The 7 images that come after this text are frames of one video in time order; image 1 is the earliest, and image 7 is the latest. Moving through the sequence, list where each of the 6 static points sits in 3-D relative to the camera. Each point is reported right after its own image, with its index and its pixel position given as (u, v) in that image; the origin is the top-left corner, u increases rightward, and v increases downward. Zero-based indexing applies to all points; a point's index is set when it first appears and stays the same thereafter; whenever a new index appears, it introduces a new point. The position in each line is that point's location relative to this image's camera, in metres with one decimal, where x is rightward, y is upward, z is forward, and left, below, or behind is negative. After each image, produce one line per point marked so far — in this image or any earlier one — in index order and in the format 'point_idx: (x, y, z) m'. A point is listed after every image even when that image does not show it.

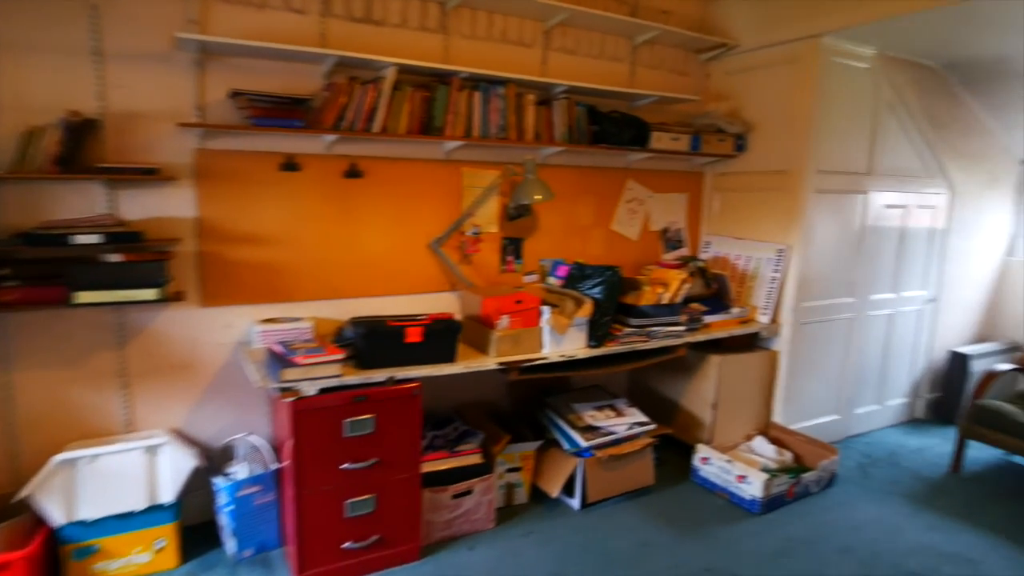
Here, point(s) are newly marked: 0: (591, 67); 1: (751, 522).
0: (+0.4, +1.1, +2.9) m
1: (+1.0, -0.9, +2.4) m
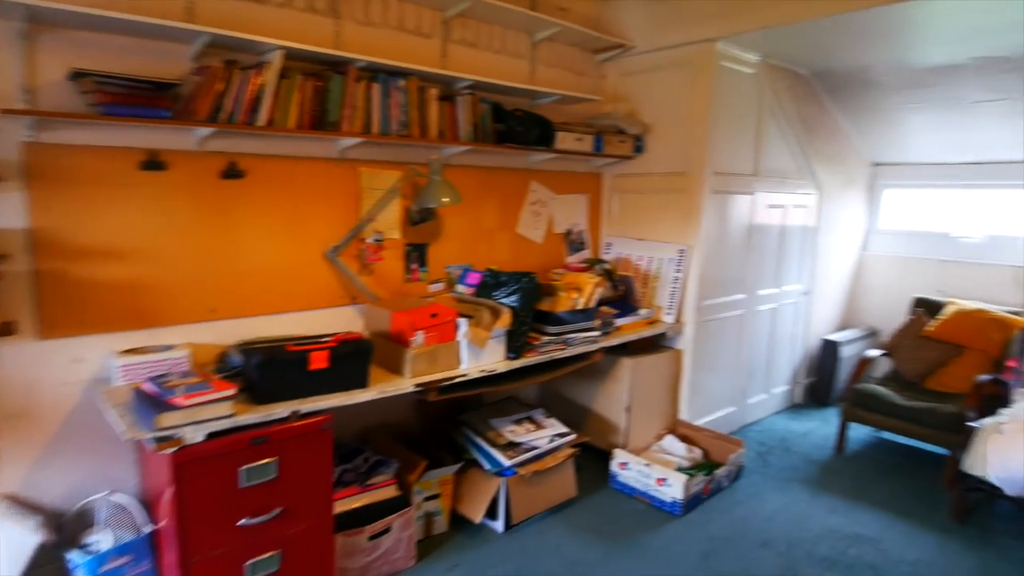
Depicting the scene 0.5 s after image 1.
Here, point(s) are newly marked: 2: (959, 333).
0: (-0.1, +1.0, +2.8) m
1: (+0.7, -0.9, +2.4) m
2: (+2.2, -0.2, +3.1) m
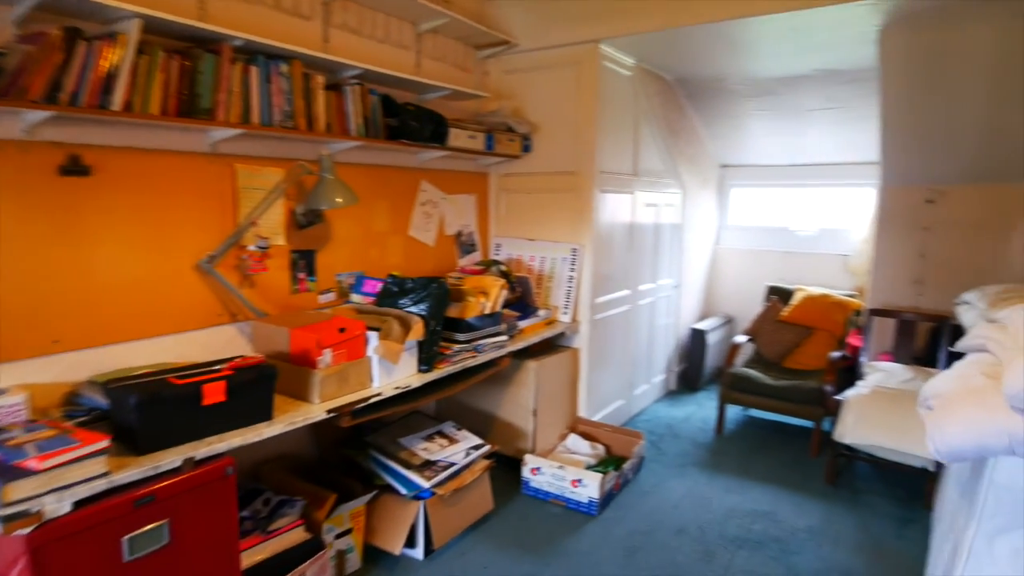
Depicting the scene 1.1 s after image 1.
0: (-0.6, +1.0, +2.6) m
1: (+0.3, -0.9, +2.4) m
2: (+1.7, -0.2, +3.5) m
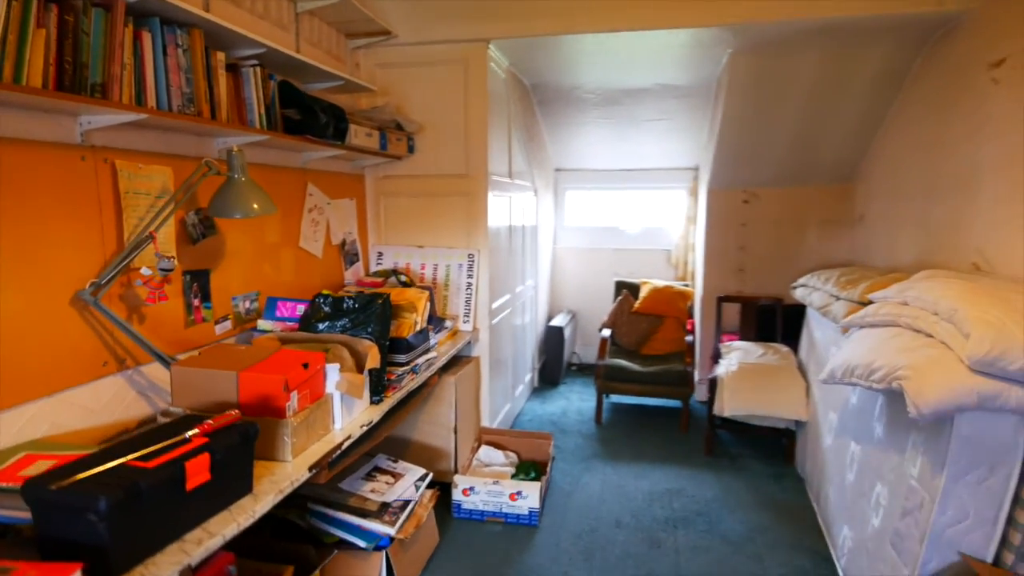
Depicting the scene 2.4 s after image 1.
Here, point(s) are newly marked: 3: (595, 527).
0: (-0.9, +0.9, +2.1) m
1: (+0.1, -1.0, +2.4) m
2: (+0.9, -0.1, +3.8) m
3: (+0.3, -1.0, +2.4) m
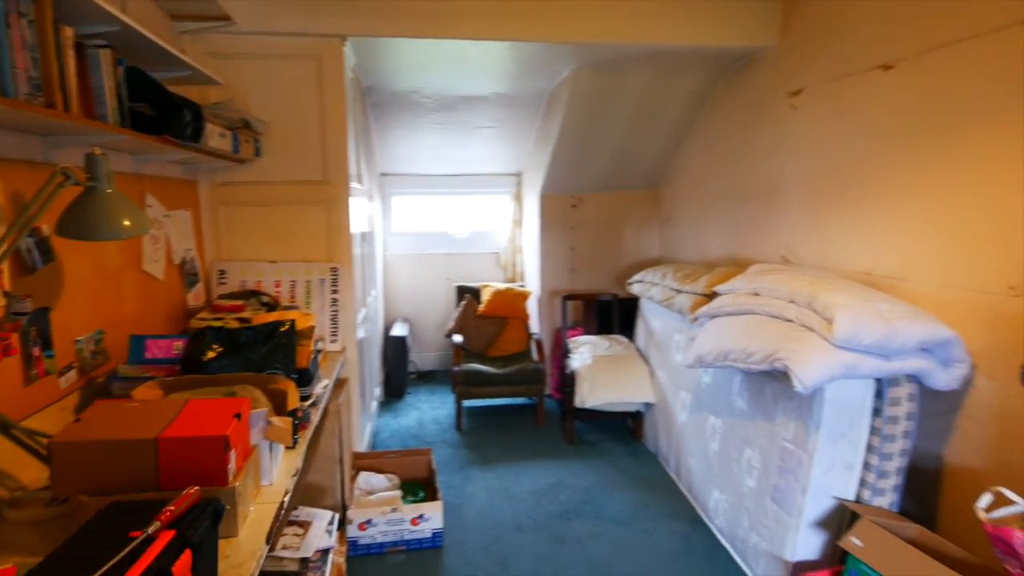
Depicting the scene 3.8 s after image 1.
0: (-1.2, +0.8, +1.7) m
1: (-0.2, -1.0, +2.3) m
2: (-0.1, -0.1, +3.9) m
3: (-0.1, -1.0, +2.4) m
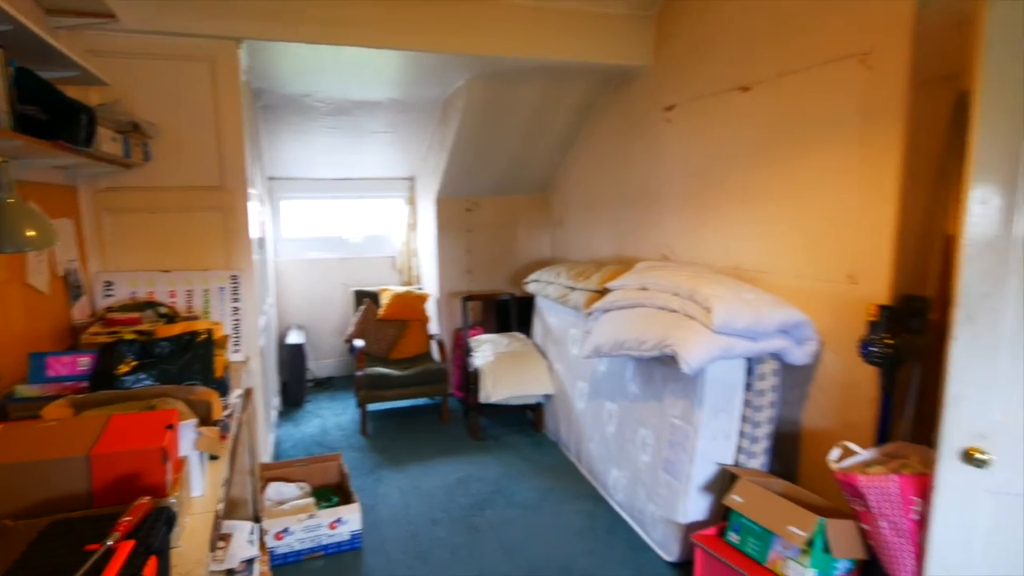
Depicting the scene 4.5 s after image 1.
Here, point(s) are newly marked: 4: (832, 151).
0: (-1.4, +0.8, +1.6) m
1: (-0.6, -1.0, +2.3) m
2: (-0.7, -0.2, +4.0) m
3: (-0.4, -1.0, +2.5) m
4: (+1.1, +0.5, +2.1) m
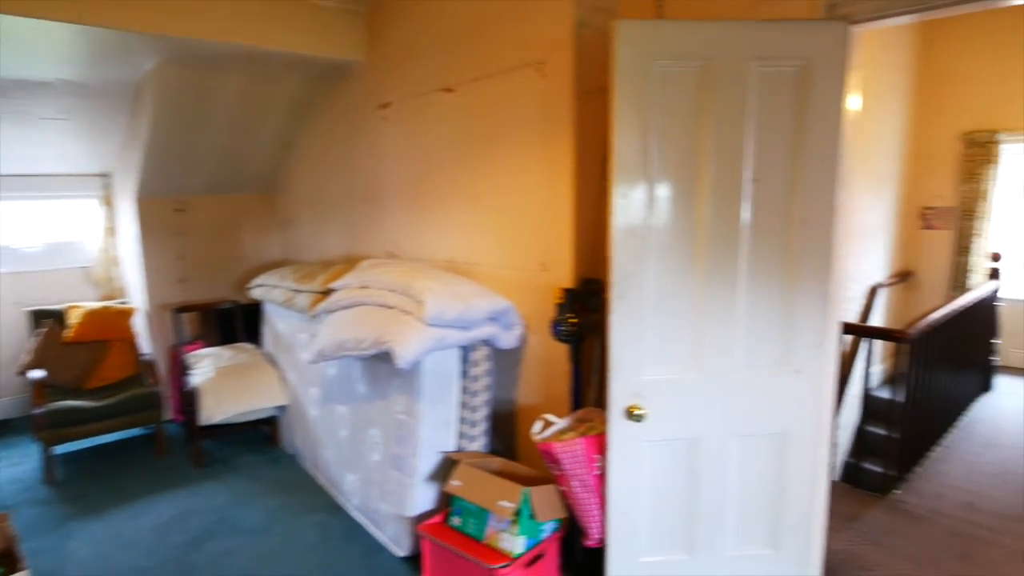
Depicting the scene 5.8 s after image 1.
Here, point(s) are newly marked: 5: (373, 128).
0: (-2.2, +0.7, +0.9) m
1: (-1.5, -1.1, +1.9) m
2: (-2.3, -0.2, +3.4) m
3: (-1.4, -1.0, +2.1) m
4: (0.0, +0.5, +2.3) m
5: (-0.7, +0.8, +3.1) m
